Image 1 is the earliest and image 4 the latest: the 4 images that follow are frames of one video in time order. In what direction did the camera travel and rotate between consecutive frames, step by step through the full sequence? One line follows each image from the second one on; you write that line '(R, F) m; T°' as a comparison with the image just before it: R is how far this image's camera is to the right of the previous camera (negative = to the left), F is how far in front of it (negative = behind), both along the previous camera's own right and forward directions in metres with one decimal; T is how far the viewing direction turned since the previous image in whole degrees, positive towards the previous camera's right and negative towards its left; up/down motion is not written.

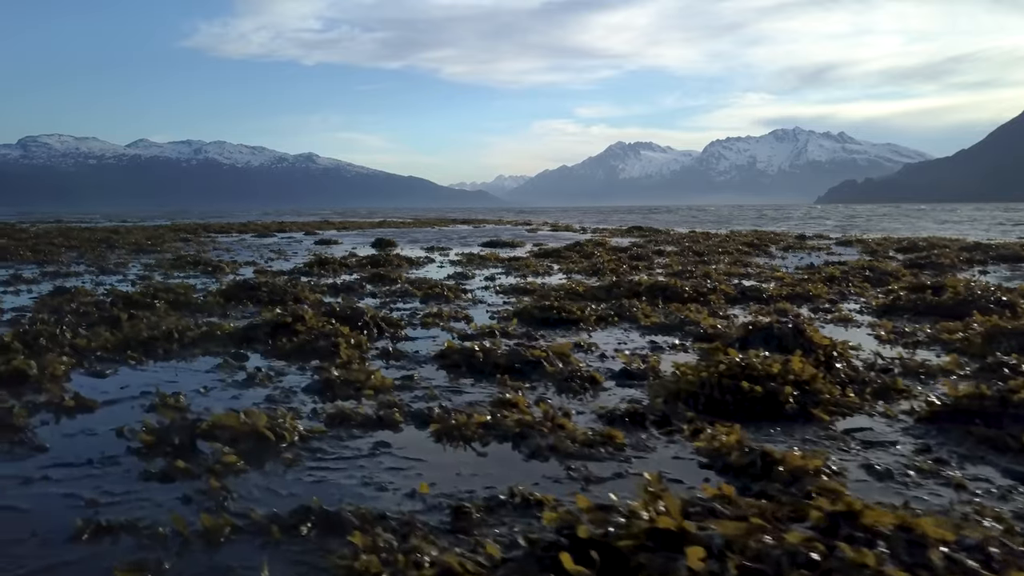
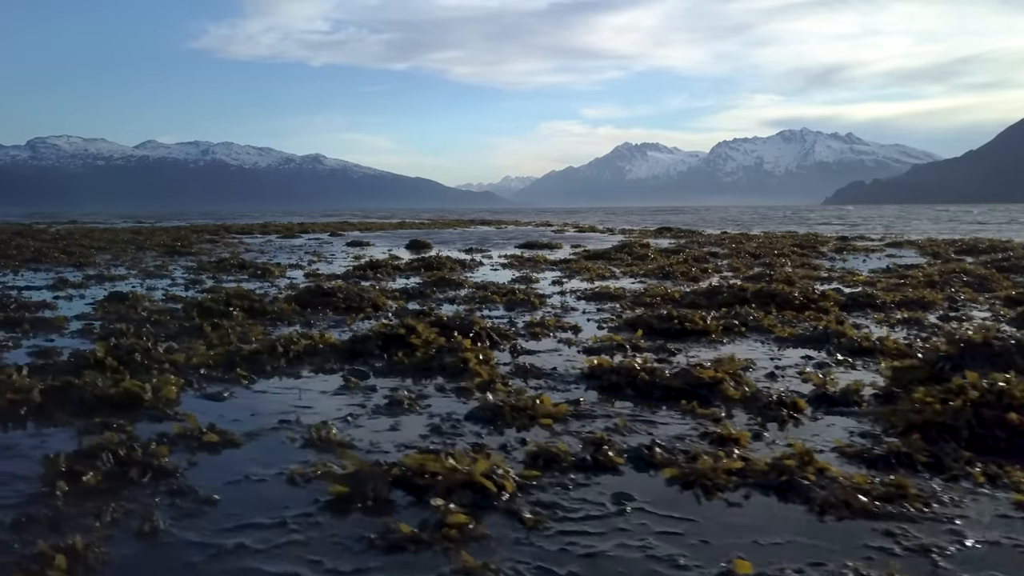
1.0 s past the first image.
(-1.5, +1.1) m; 0°
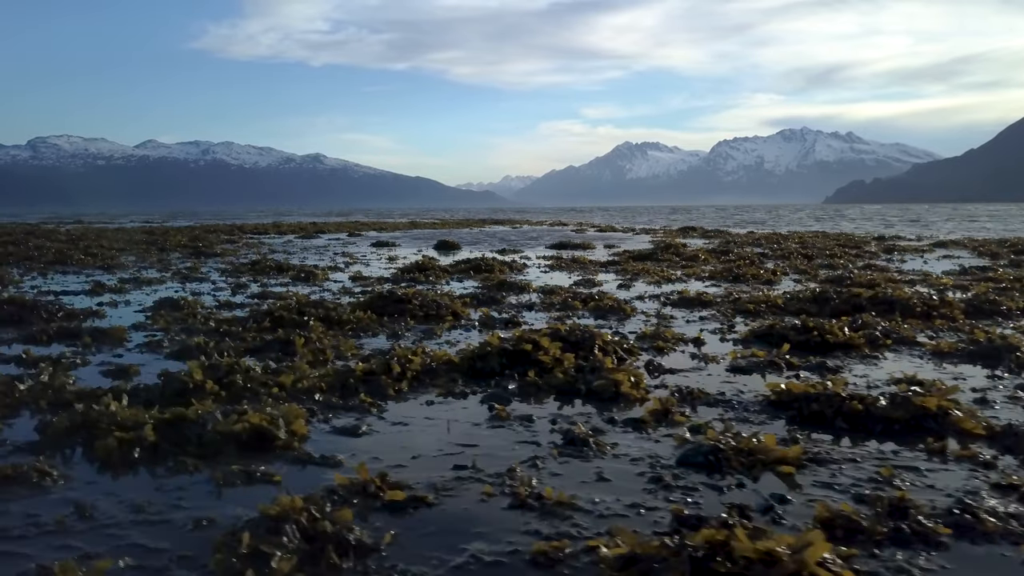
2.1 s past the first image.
(-1.4, +1.2) m; 0°
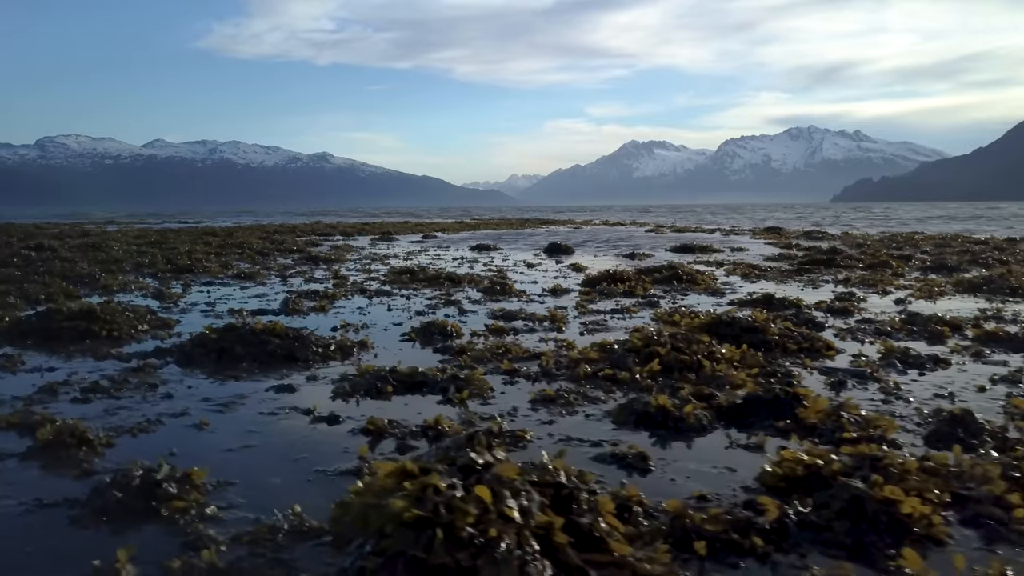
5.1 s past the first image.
(-4.8, +2.7) m; -1°
